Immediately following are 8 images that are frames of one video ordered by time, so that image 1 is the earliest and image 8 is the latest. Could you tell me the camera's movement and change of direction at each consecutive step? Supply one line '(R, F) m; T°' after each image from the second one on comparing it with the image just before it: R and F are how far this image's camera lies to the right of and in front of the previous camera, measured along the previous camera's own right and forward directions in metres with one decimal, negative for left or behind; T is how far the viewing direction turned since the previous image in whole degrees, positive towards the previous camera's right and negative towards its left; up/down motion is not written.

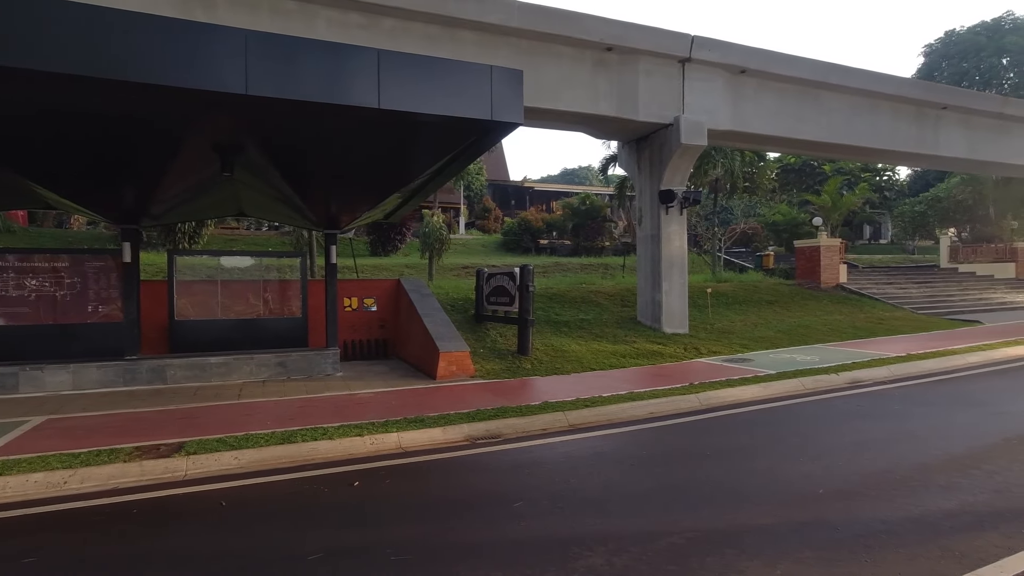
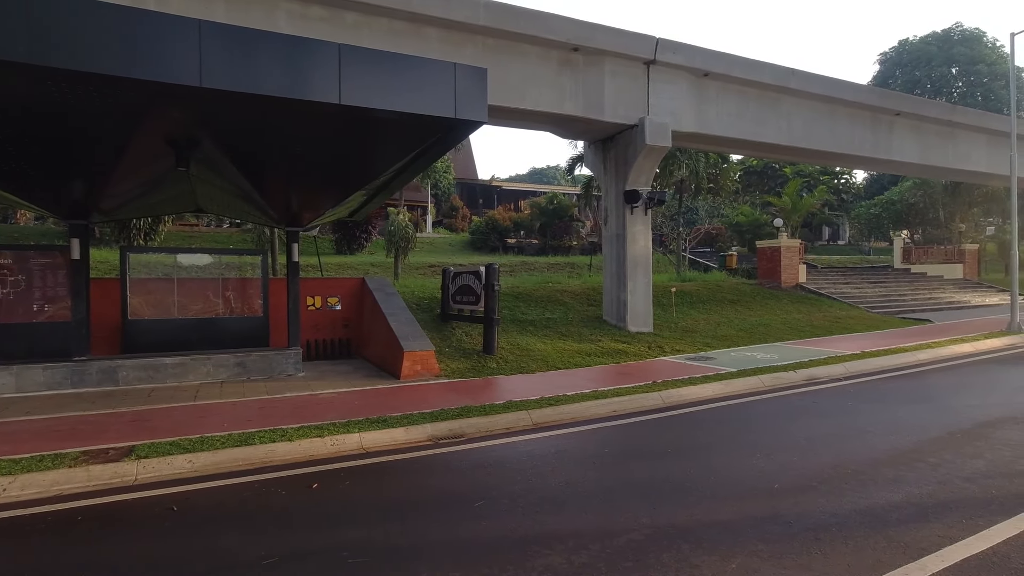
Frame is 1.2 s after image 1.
(+0.1, 0.0) m; +3°
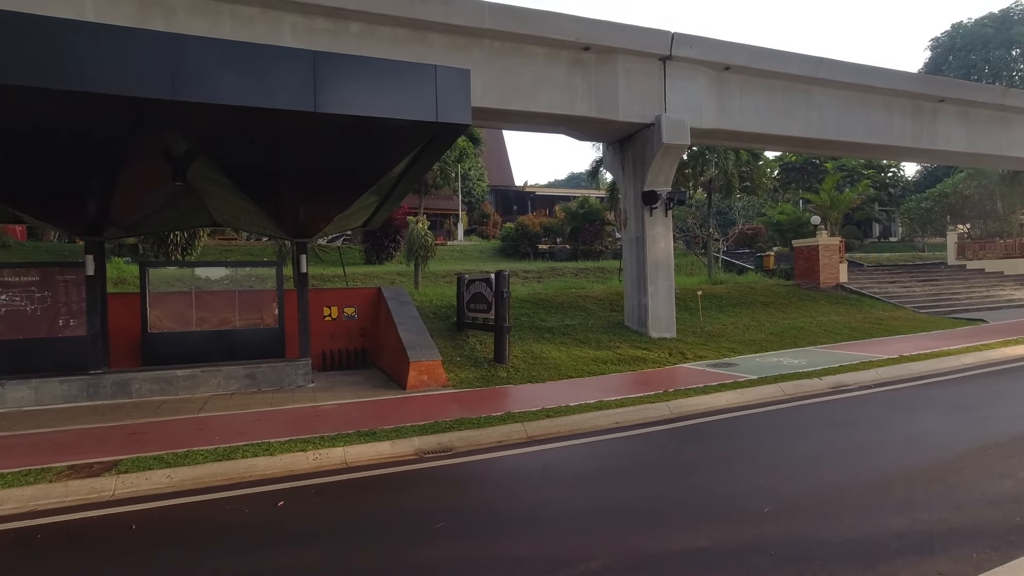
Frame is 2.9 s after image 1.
(+0.7, +0.3) m; -4°
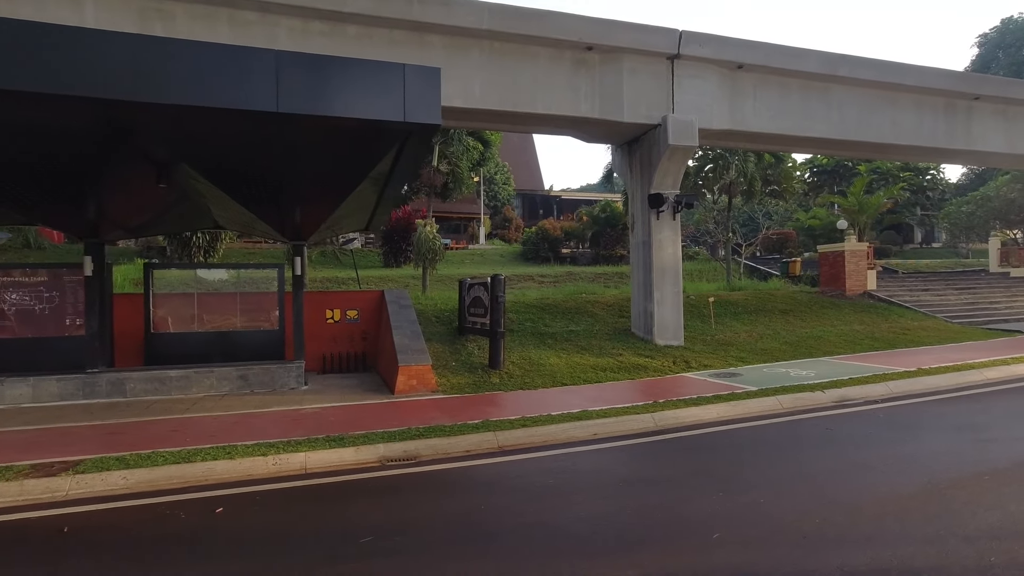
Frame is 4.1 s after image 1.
(+0.8, +0.2) m; -4°
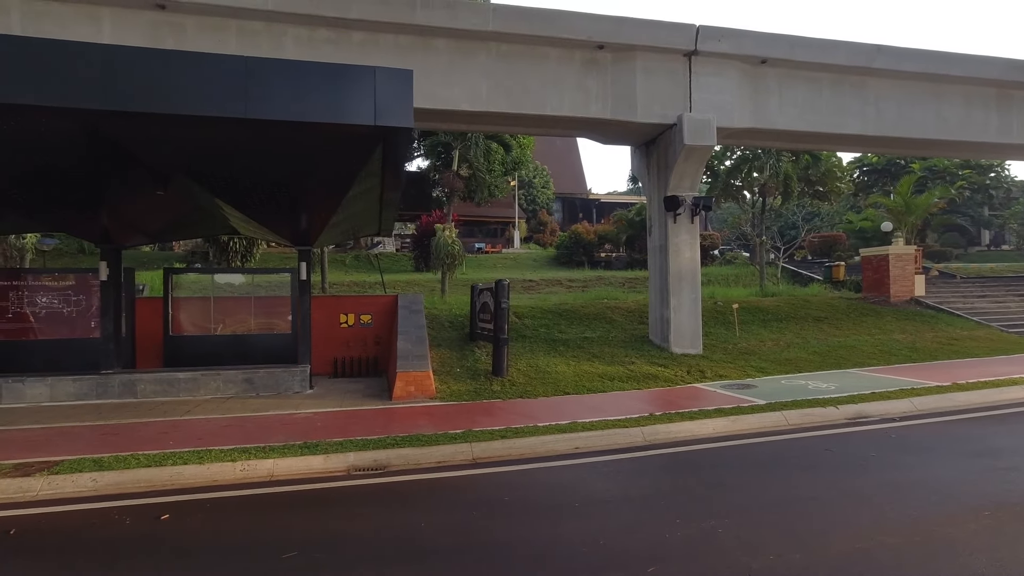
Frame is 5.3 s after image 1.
(+0.9, +0.3) m; -5°
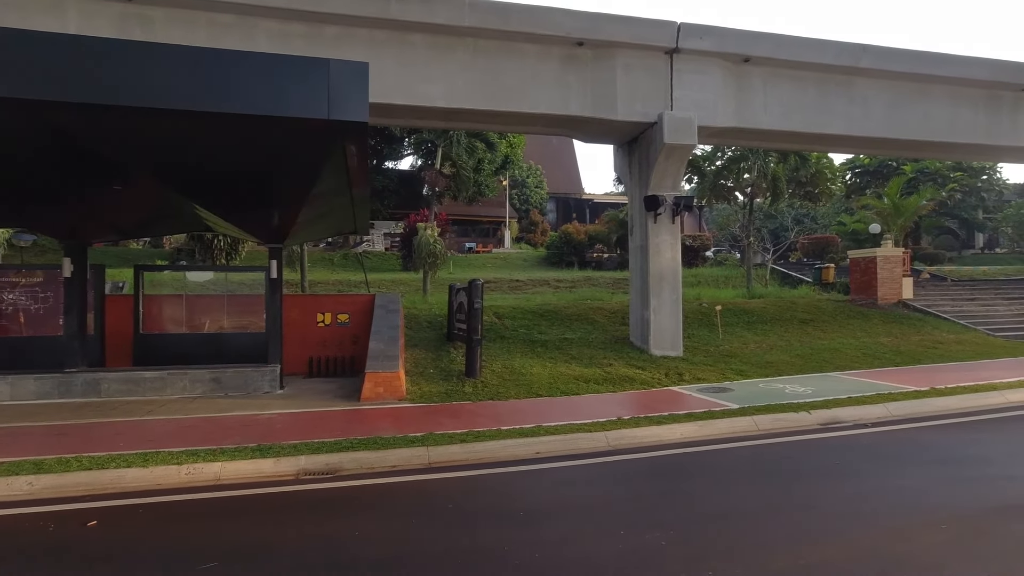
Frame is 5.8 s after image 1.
(+0.4, +0.2) m; 0°
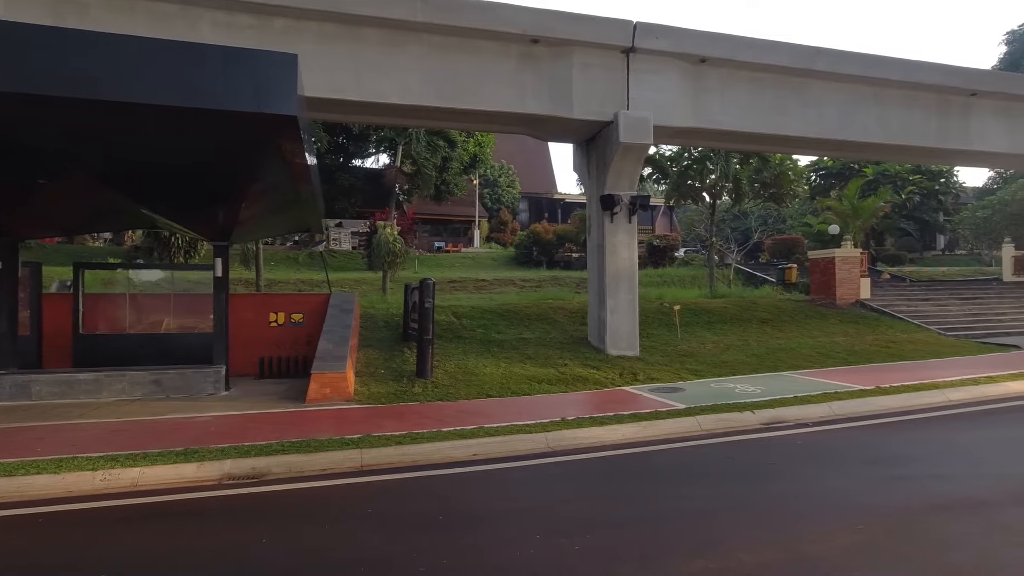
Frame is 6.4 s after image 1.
(+0.5, +0.1) m; +2°
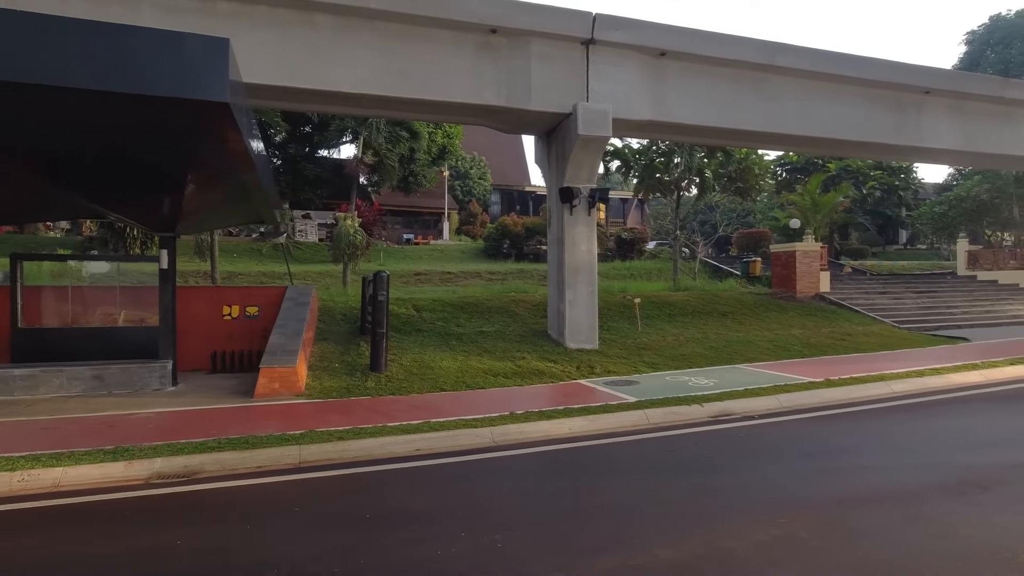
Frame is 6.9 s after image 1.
(+0.4, +0.1) m; +2°
